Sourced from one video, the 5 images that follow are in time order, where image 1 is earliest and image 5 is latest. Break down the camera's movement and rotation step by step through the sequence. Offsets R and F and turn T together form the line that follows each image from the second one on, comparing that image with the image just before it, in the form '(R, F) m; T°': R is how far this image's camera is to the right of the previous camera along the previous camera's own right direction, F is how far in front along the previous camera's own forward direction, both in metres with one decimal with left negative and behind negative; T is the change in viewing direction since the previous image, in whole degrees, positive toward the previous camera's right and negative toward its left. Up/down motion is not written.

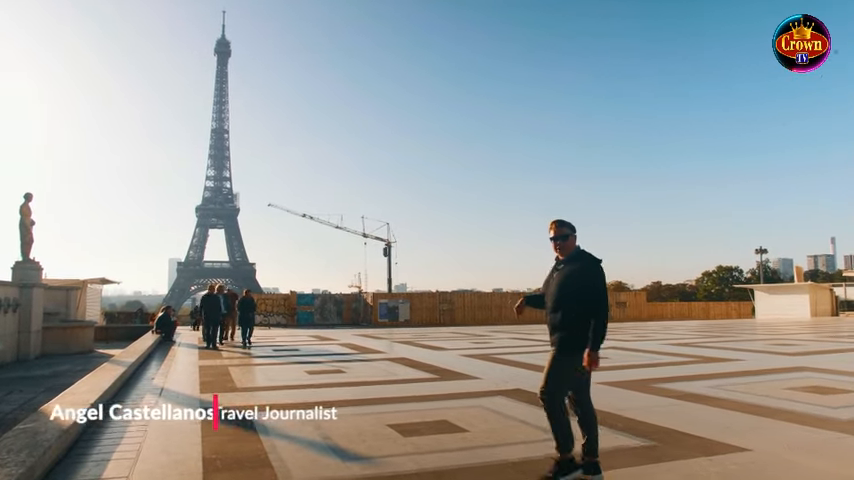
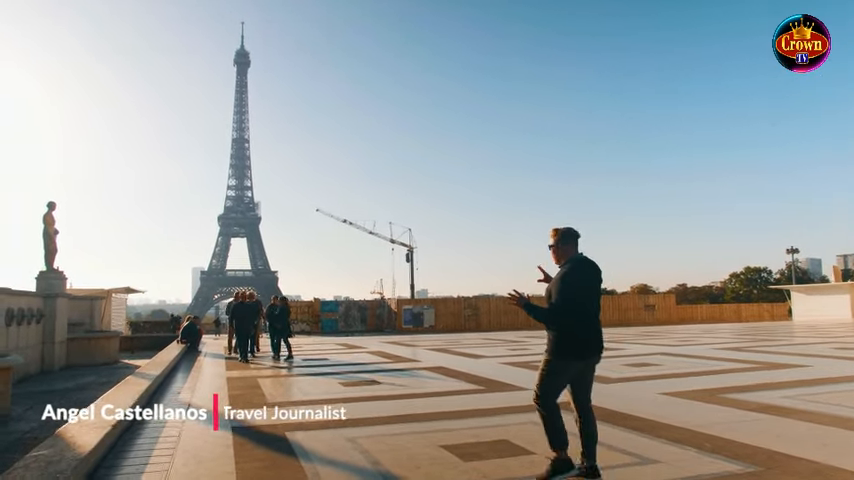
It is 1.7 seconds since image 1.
(-0.3, +0.7) m; -2°
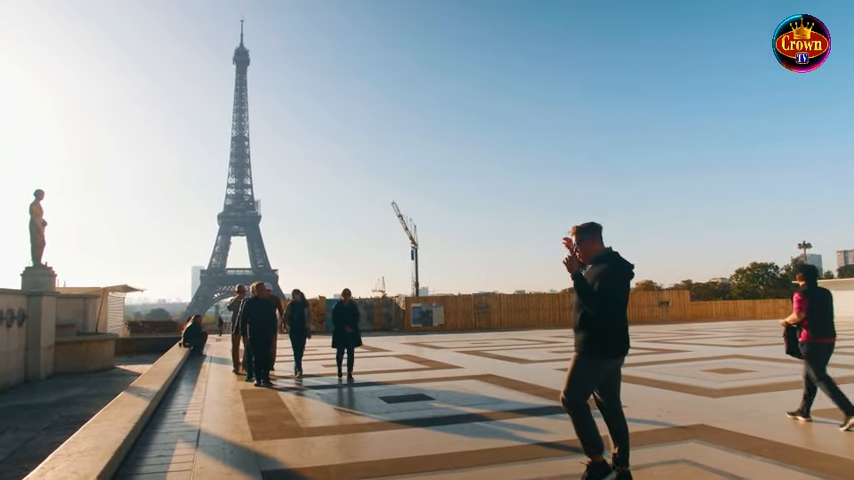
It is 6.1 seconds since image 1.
(-0.8, +1.7) m; 0°
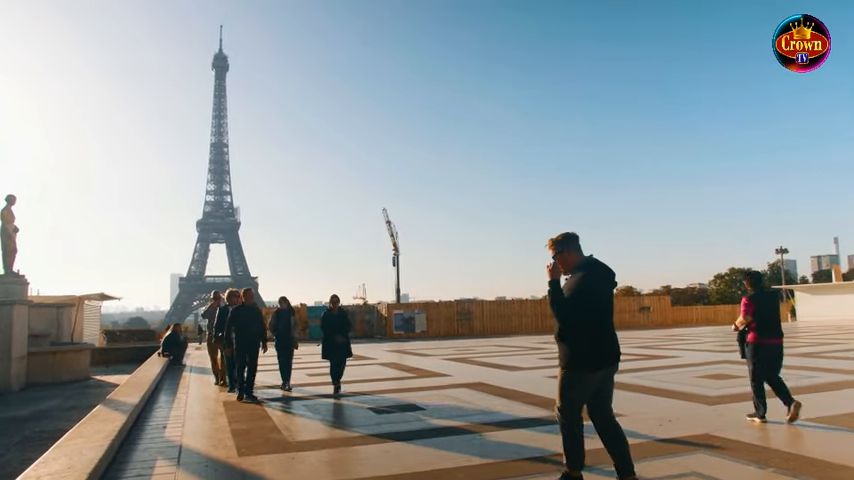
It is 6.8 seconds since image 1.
(-0.1, +0.2) m; +2°
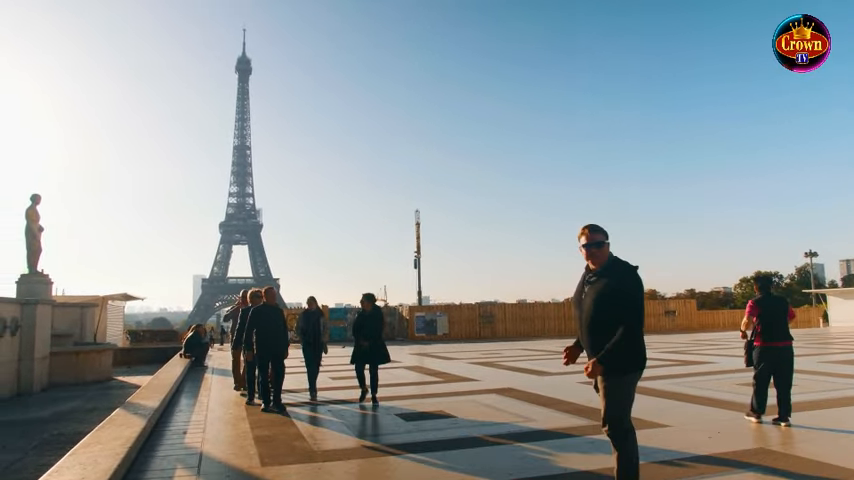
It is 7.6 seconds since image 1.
(-0.1, +0.4) m; -2°
